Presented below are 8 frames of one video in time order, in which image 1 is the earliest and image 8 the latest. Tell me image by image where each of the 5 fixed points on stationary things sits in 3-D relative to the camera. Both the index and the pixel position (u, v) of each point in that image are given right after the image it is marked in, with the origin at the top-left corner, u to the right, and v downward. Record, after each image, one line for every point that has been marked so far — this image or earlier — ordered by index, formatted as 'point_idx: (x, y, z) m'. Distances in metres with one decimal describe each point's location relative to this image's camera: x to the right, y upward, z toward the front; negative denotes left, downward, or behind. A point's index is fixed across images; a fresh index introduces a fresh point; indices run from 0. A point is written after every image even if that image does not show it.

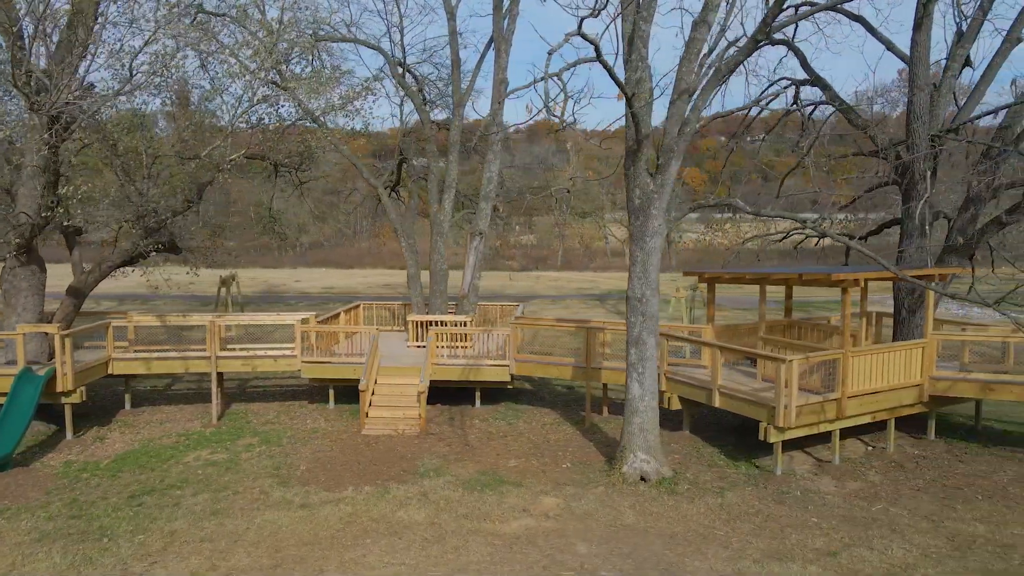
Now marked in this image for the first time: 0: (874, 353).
0: (+6.2, -1.1, +11.0) m
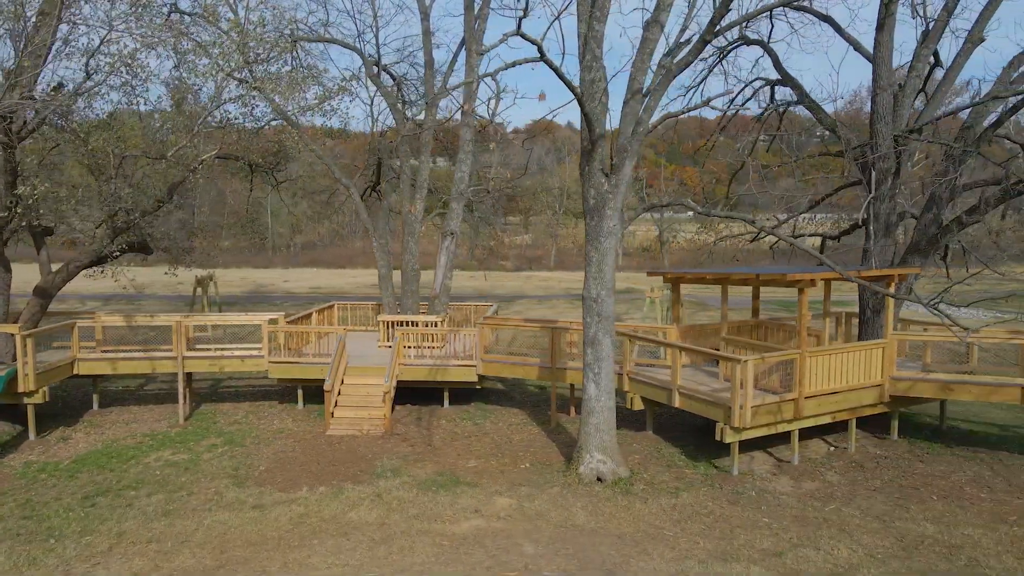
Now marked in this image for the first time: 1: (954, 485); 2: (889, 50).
0: (+5.5, -1.1, +11.0) m
1: (+7.4, -3.3, +10.8) m
2: (+7.5, +4.8, +12.9) m
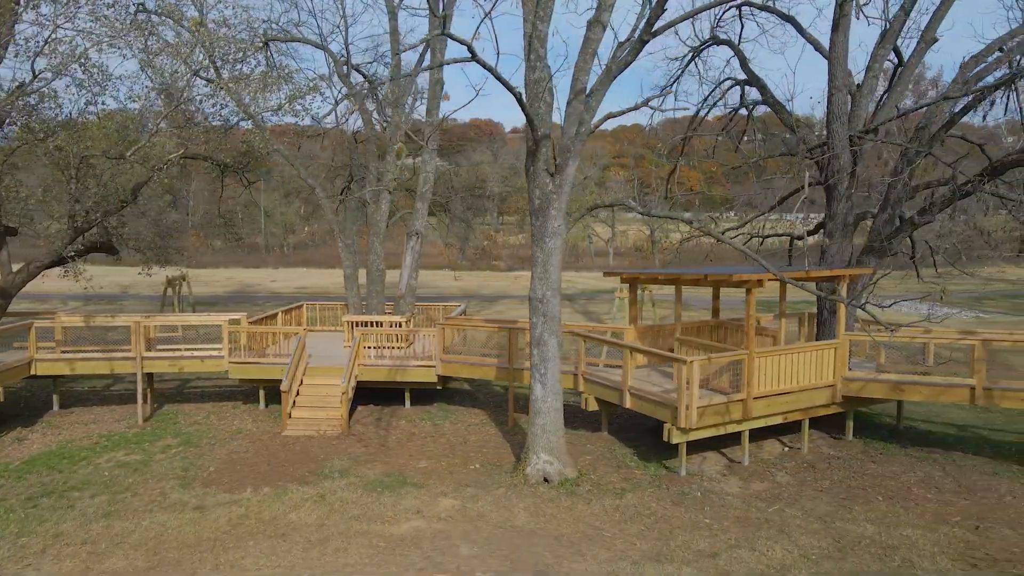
0: (+4.6, -1.1, +11.0) m
1: (+6.5, -3.3, +10.8) m
2: (+6.6, +4.8, +12.9) m
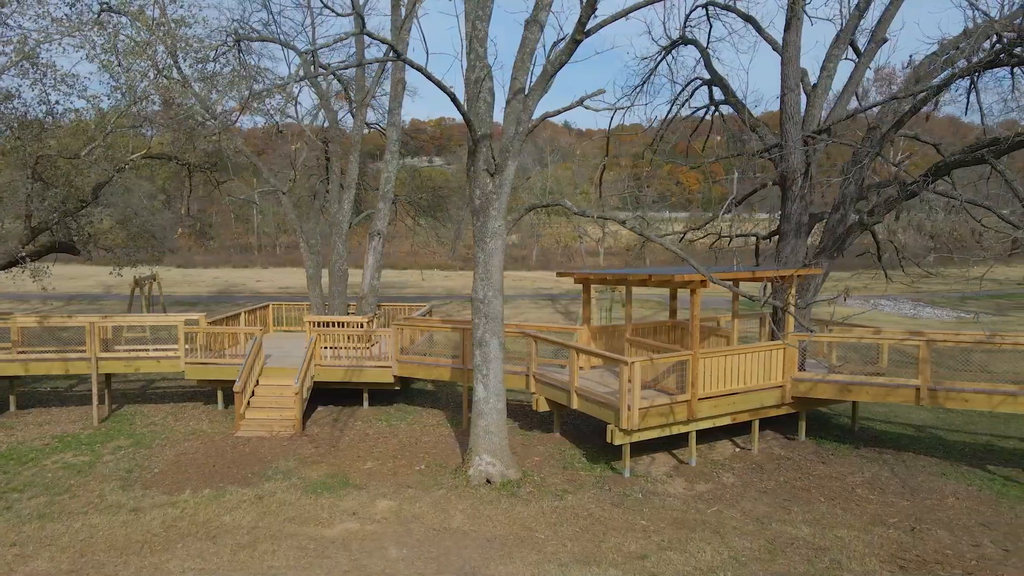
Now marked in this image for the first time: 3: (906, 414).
0: (+3.7, -1.1, +11.0) m
1: (+5.6, -3.3, +10.7) m
2: (+5.7, +4.8, +12.9) m
3: (+9.0, -2.9, +14.6) m
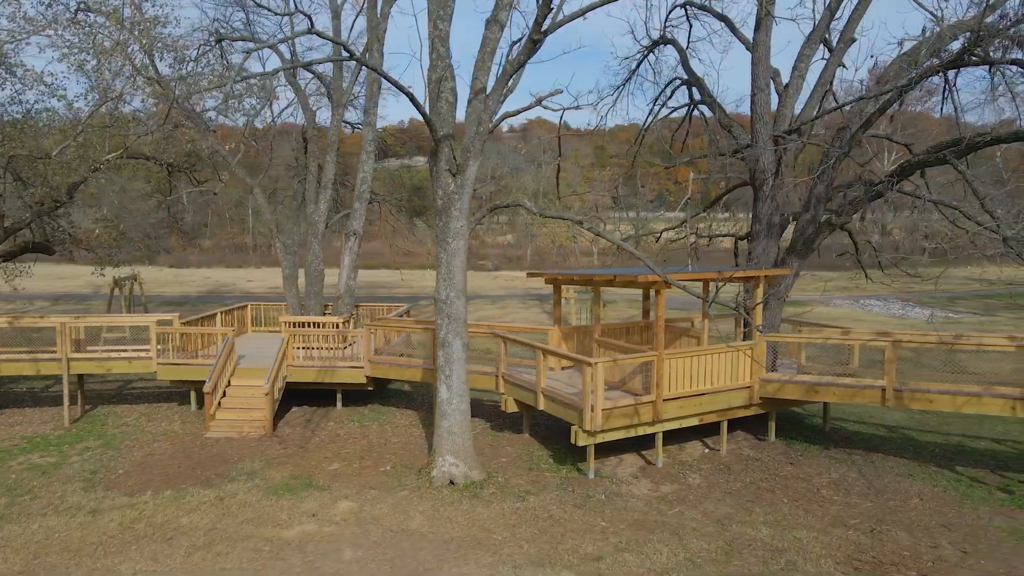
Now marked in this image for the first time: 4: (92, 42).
0: (+3.1, -1.1, +11.0) m
1: (+5.0, -3.3, +10.7) m
2: (+5.1, +4.7, +12.8) m
3: (+8.4, -2.9, +14.6) m
4: (-10.7, +6.3, +16.4) m
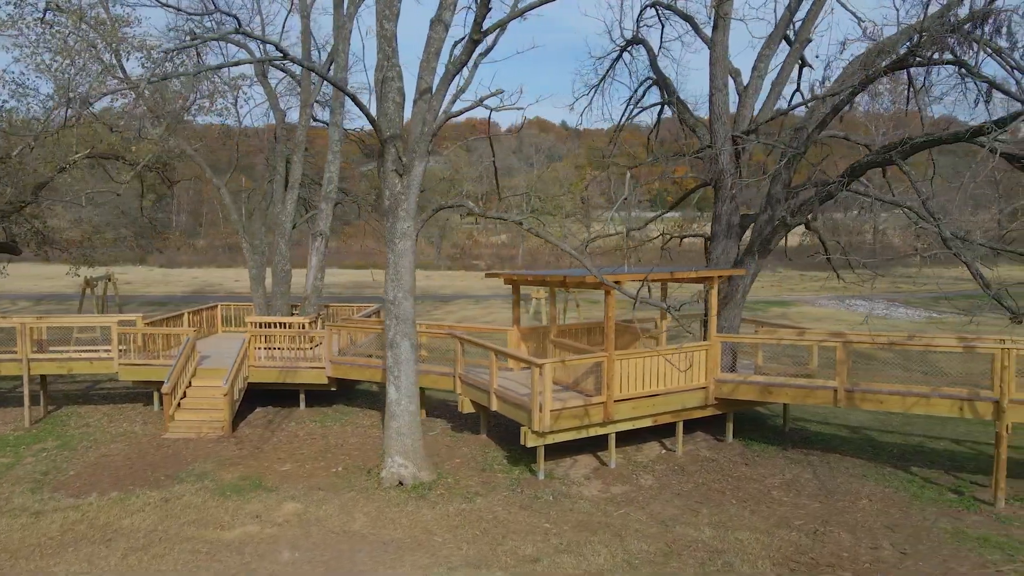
0: (+2.3, -1.1, +10.9) m
1: (+4.2, -3.3, +10.7) m
2: (+4.3, +4.7, +12.8) m
3: (+7.5, -2.9, +14.6) m
4: (-11.5, +6.3, +16.4) m
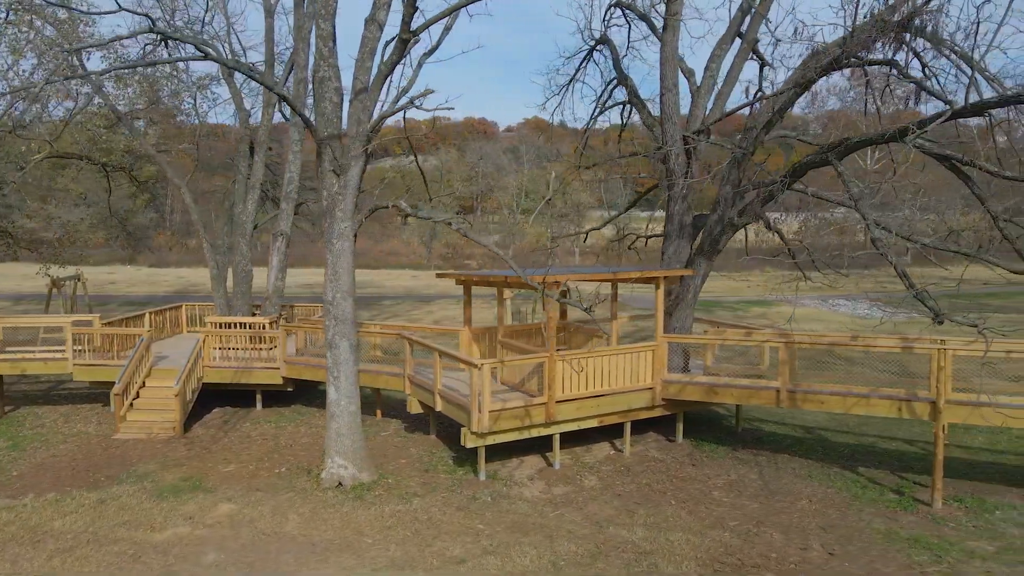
0: (+1.3, -1.2, +10.9) m
1: (+3.2, -3.3, +10.7) m
2: (+3.3, +4.7, +12.8) m
3: (+6.6, -2.9, +14.6) m
4: (-12.5, +6.3, +16.3) m
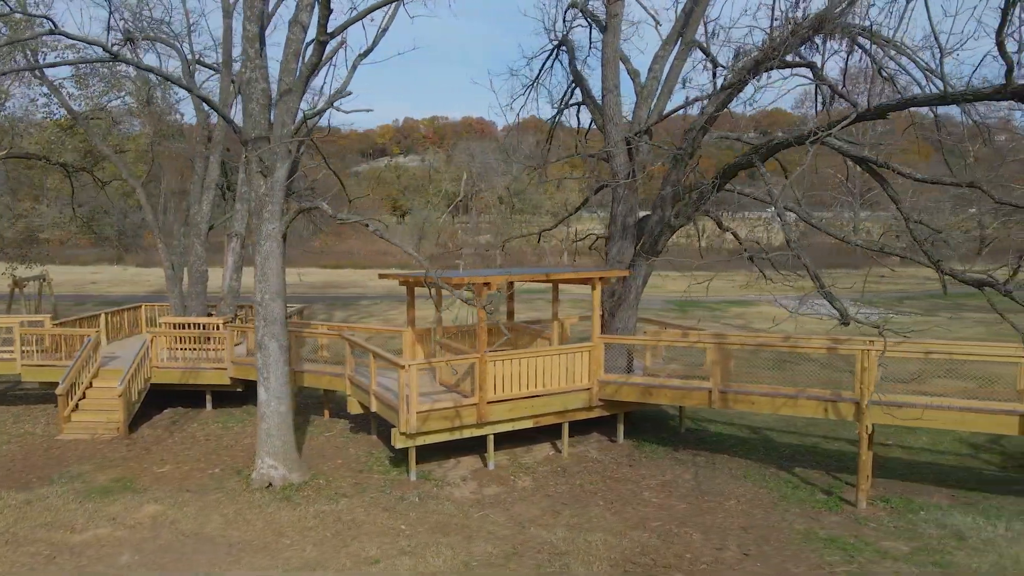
0: (+0.2, -1.2, +10.9) m
1: (+2.1, -3.4, +10.7) m
2: (+2.2, +4.7, +12.8) m
3: (+5.4, -2.9, +14.7) m
4: (-13.7, +6.3, +16.3) m
